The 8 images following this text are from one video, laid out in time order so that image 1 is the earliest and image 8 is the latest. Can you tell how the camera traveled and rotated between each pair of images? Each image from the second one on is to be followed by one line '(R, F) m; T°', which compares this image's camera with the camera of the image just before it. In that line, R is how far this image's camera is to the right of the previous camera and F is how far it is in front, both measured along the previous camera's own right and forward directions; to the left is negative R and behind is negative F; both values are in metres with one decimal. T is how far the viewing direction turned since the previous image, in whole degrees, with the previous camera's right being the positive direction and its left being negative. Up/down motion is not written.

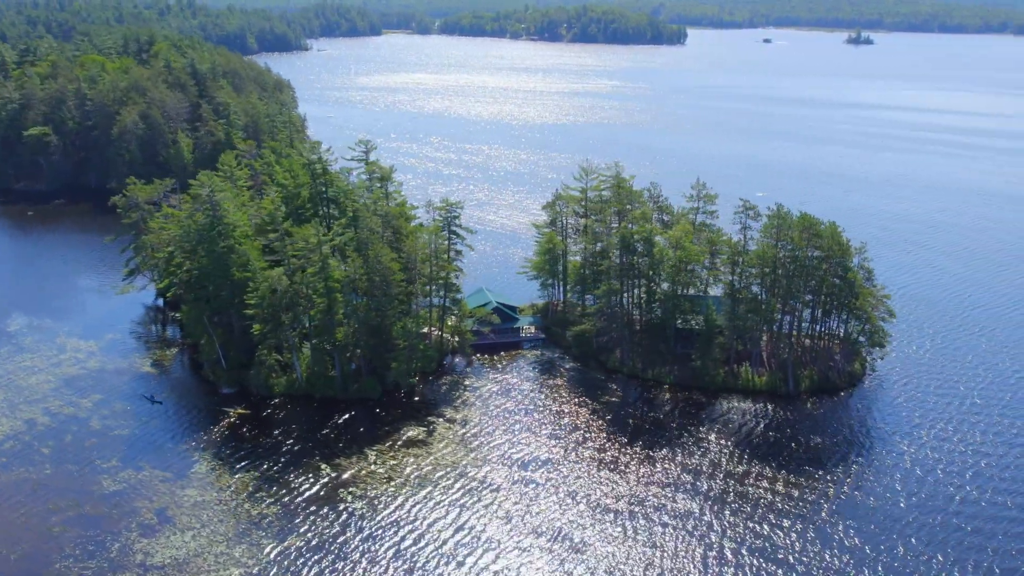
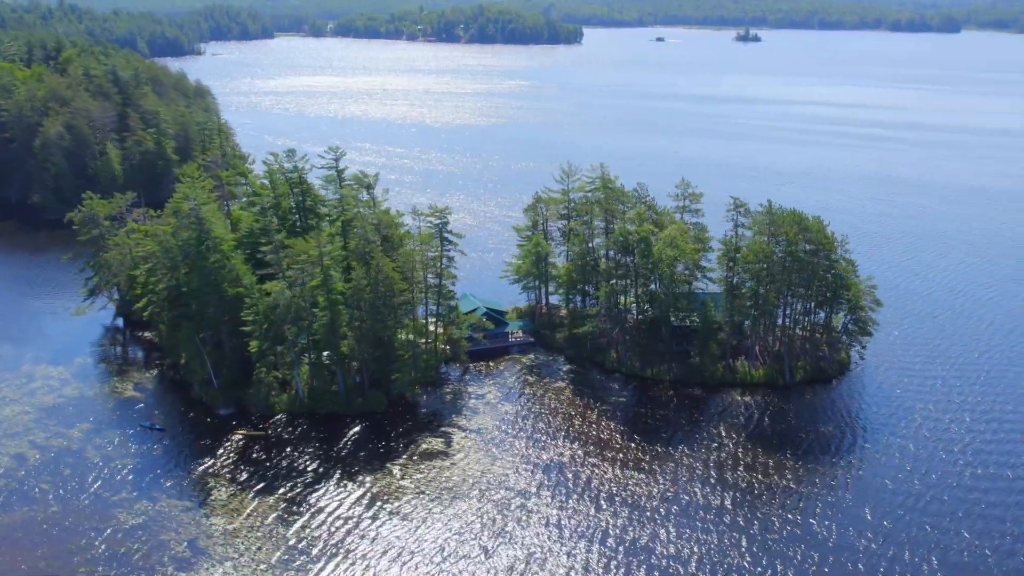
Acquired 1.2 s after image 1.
(-5.4, +0.6) m; +7°
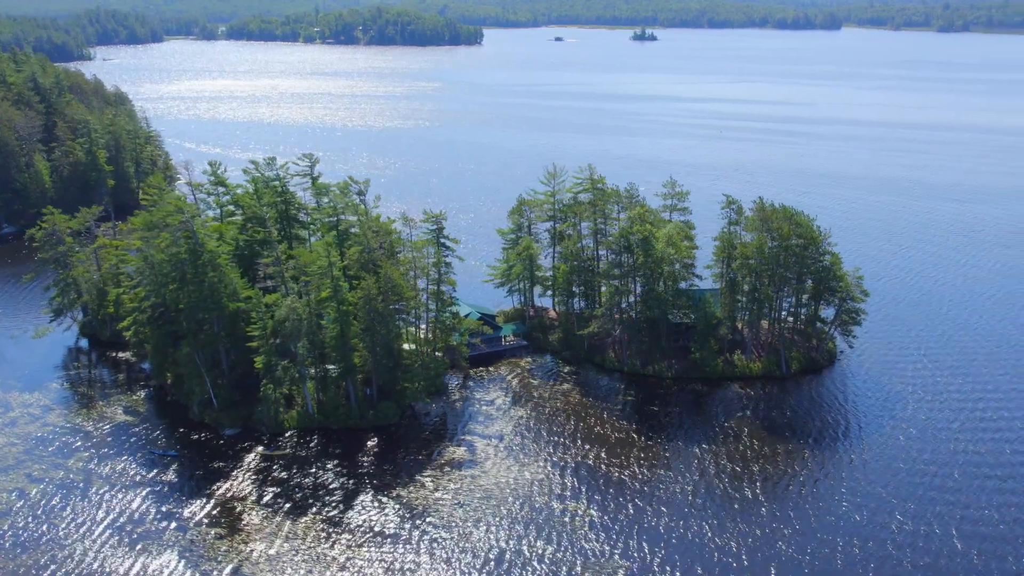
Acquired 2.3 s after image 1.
(-5.5, +0.6) m; +6°
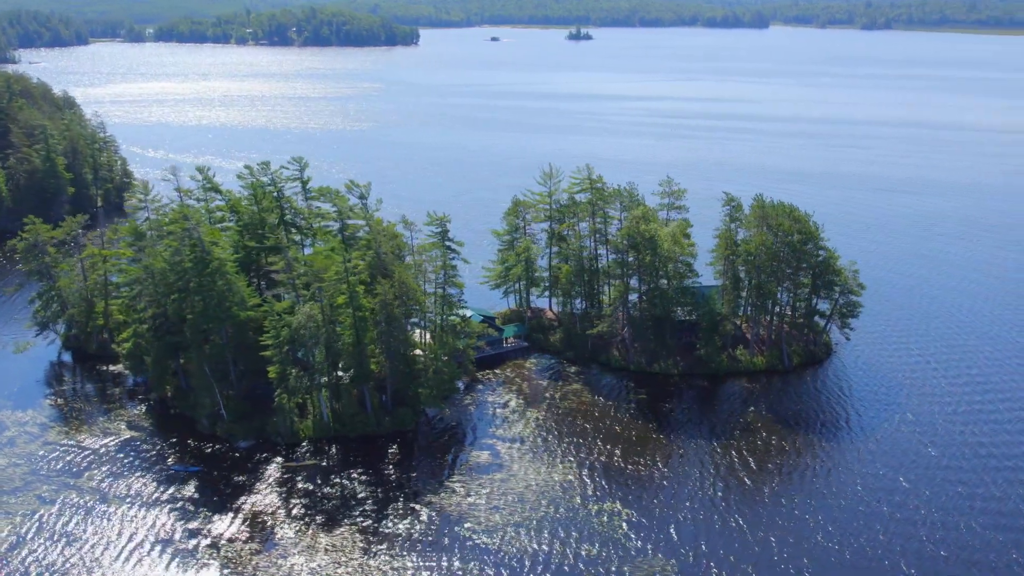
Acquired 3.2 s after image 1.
(-3.8, +0.4) m; +4°
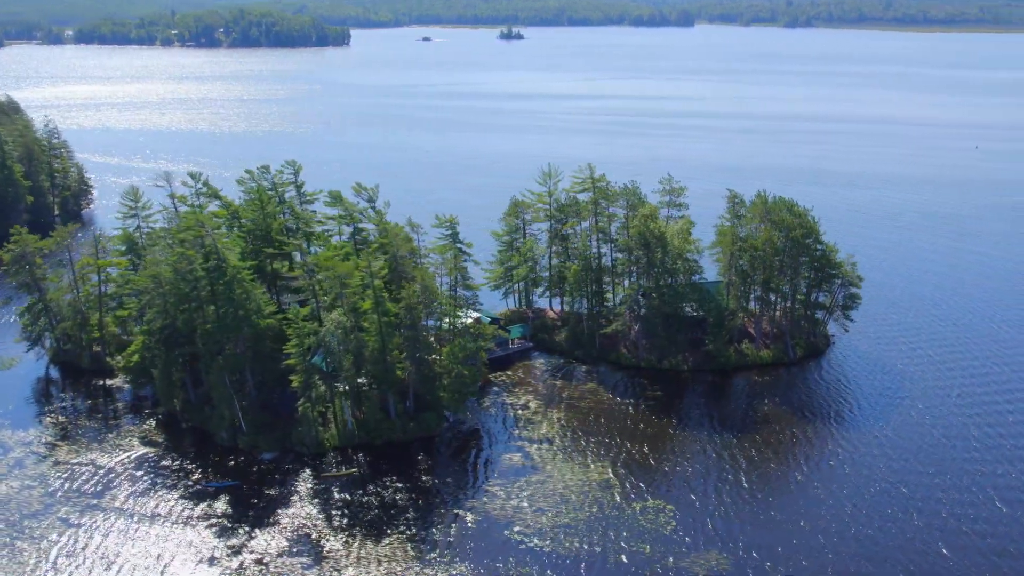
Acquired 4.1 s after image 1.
(-4.3, +0.4) m; +5°
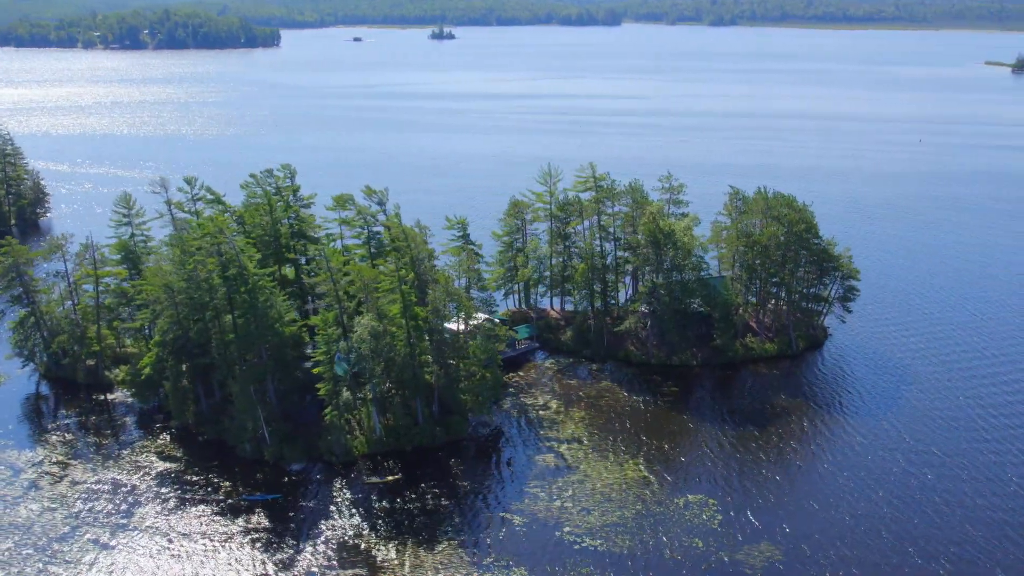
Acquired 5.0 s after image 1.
(-4.4, +0.4) m; +5°
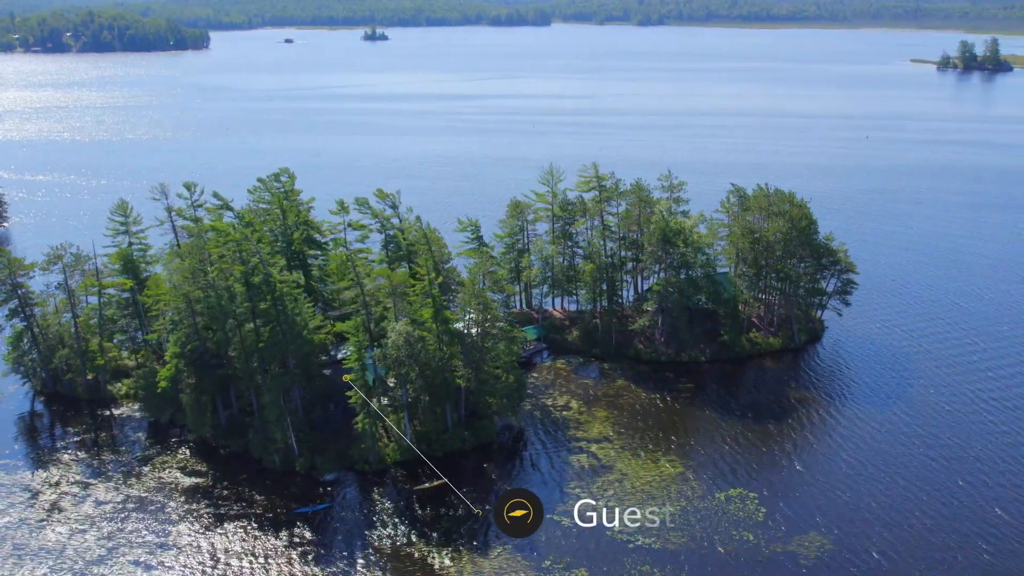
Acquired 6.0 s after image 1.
(-4.3, +0.4) m; +4°
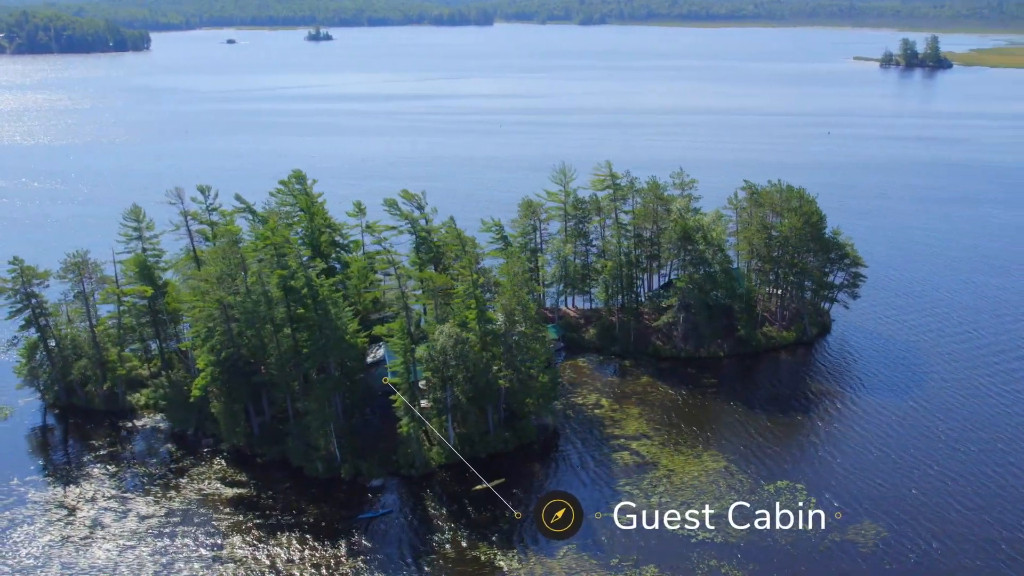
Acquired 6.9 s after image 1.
(-4.3, +0.4) m; +4°
